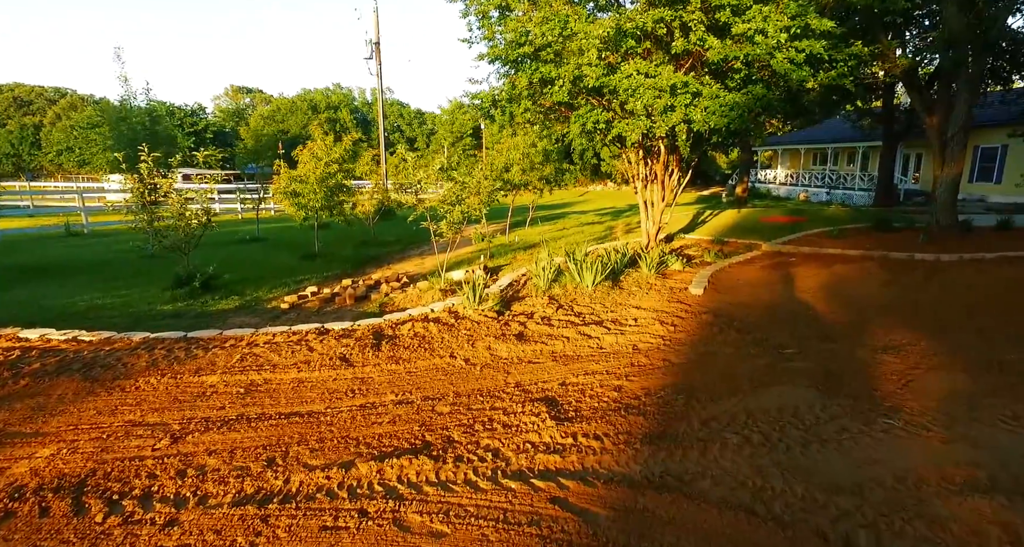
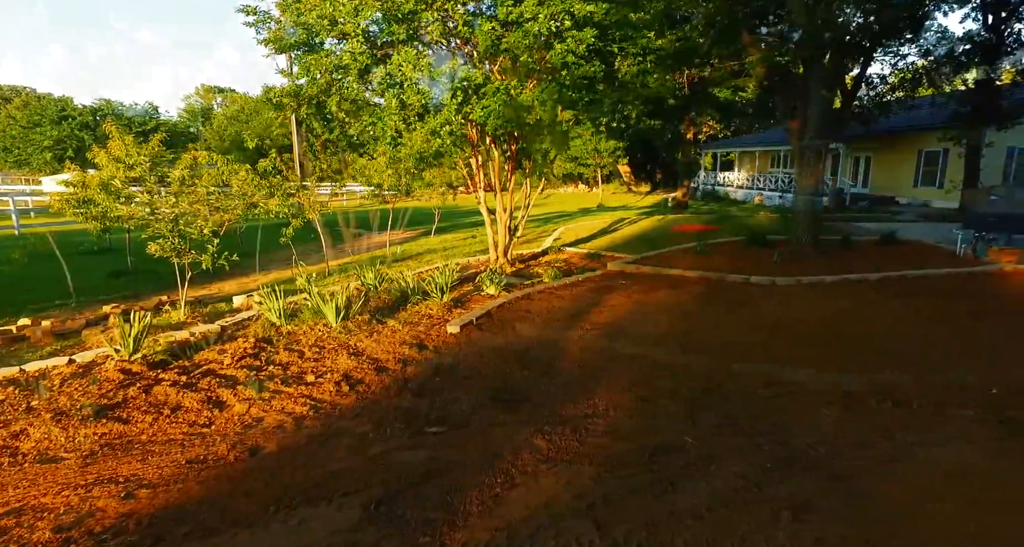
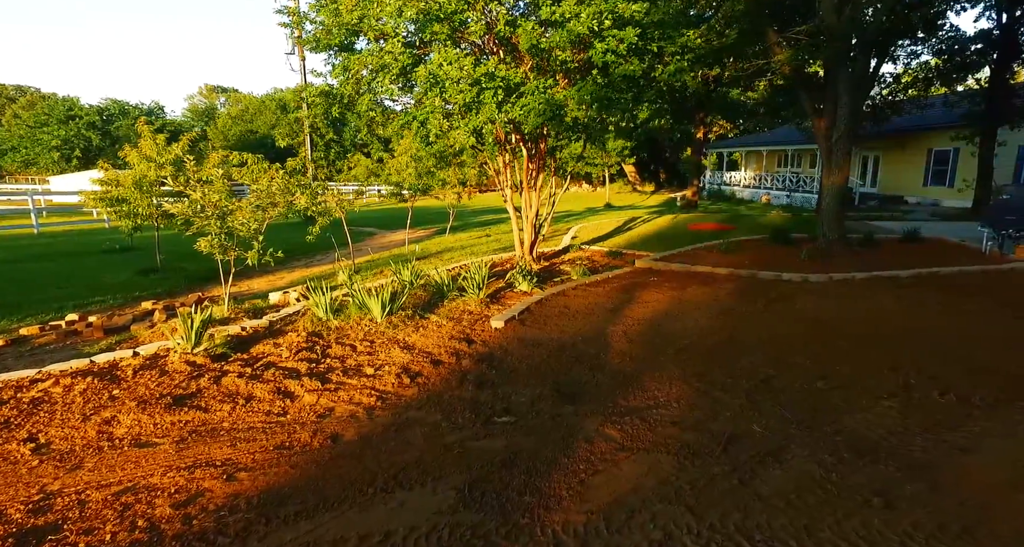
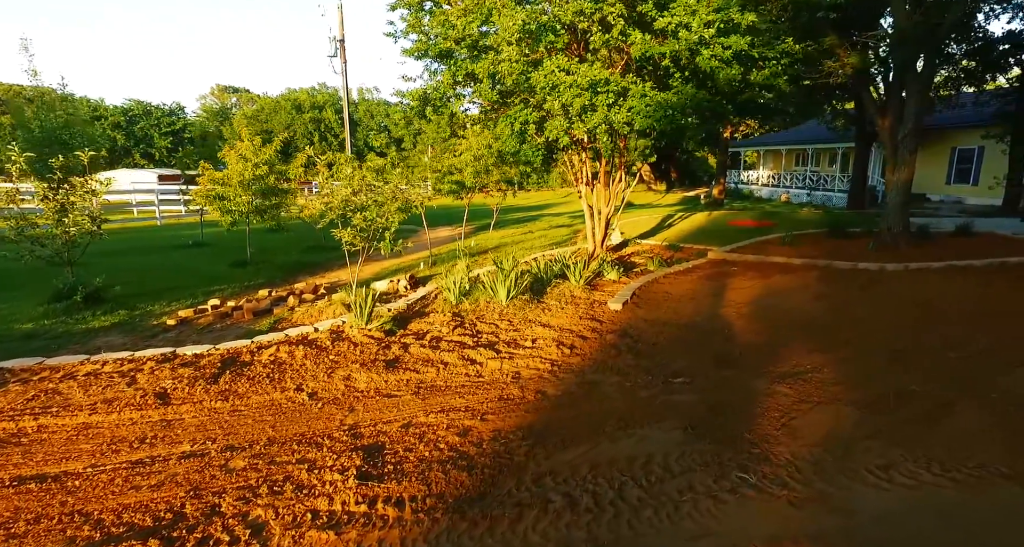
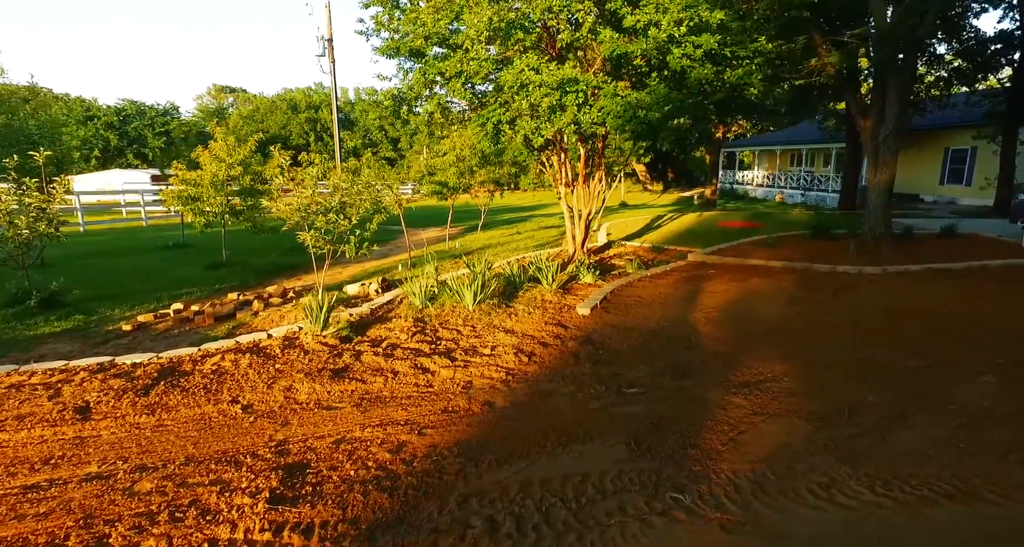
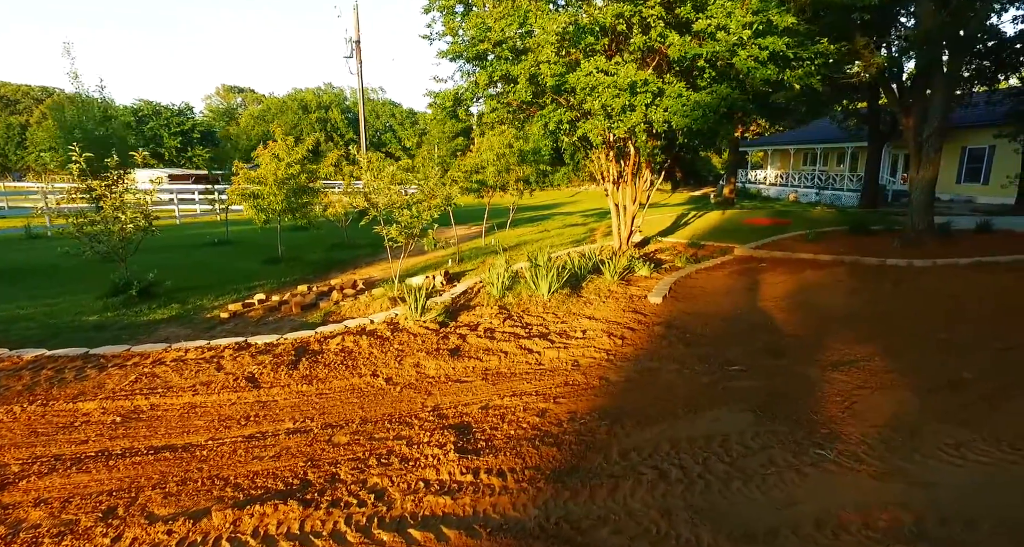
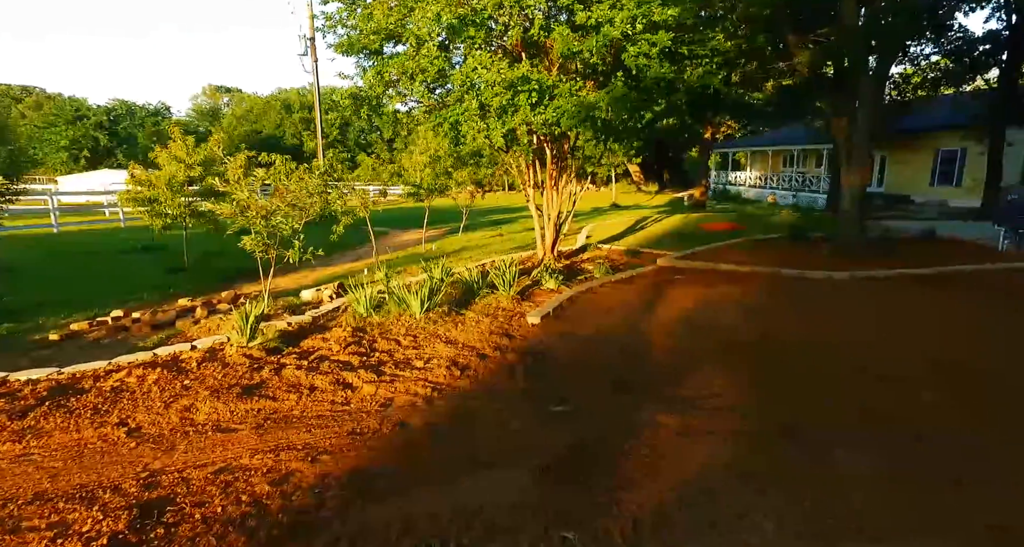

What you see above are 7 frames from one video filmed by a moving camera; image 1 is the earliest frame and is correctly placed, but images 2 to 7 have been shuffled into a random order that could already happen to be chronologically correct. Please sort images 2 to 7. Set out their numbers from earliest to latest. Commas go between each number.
6, 4, 5, 7, 3, 2
